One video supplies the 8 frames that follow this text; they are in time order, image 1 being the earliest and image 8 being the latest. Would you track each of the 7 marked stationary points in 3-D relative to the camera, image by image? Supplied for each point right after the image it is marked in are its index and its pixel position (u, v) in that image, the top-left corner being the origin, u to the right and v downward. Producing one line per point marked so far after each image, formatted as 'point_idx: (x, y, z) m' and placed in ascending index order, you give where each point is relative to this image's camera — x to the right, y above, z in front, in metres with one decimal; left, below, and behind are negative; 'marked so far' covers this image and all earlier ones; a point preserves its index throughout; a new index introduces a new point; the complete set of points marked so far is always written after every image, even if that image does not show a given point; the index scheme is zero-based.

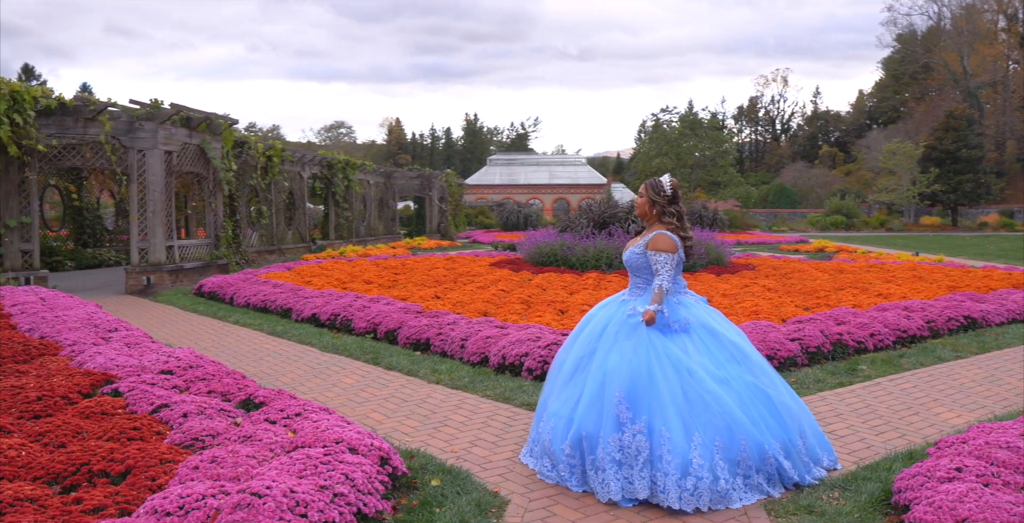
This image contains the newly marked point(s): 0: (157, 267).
0: (-4.8, -0.1, +11.2) m
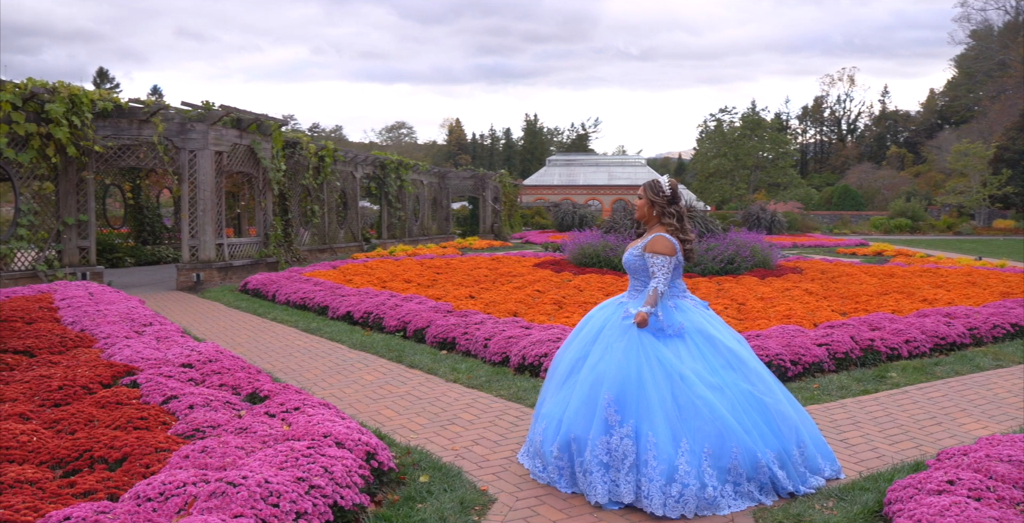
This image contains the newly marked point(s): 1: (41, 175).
0: (-4.3, 0.0, +11.6) m
1: (-5.5, +1.0, +9.7) m
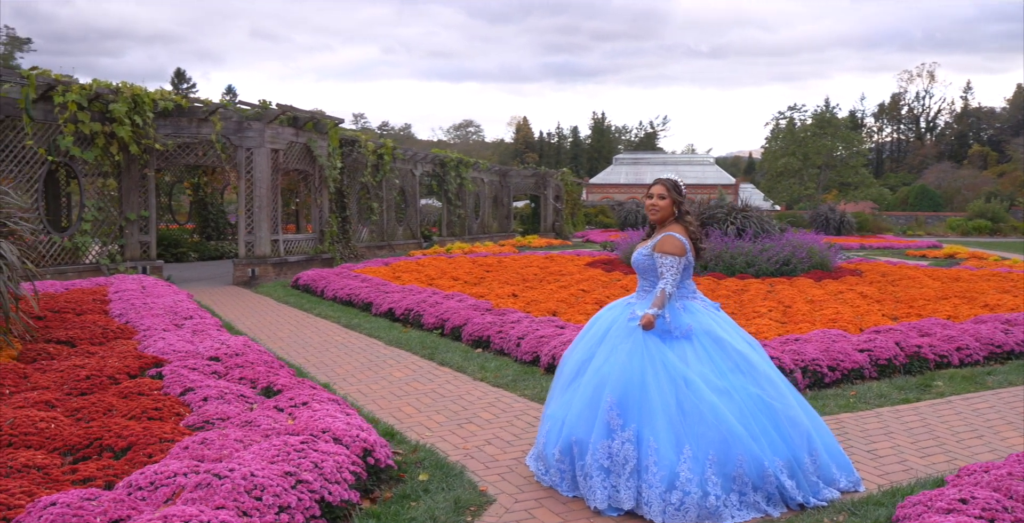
0: (-3.6, 0.0, +11.9) m
1: (-4.9, +1.1, +10.0) m
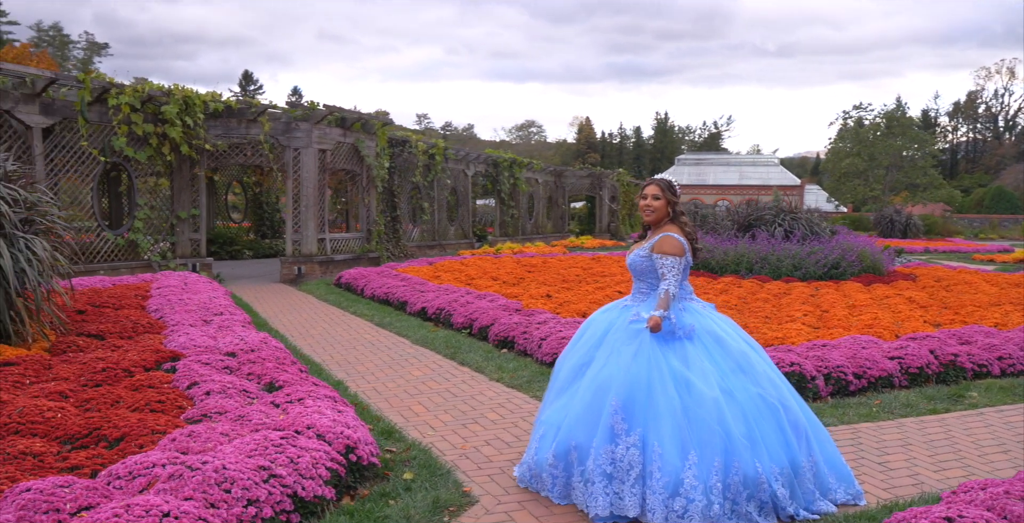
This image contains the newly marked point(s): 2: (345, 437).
0: (-3.0, +0.1, +12.1) m
1: (-4.4, +1.1, +10.4) m
2: (-0.6, -0.7, +3.1) m
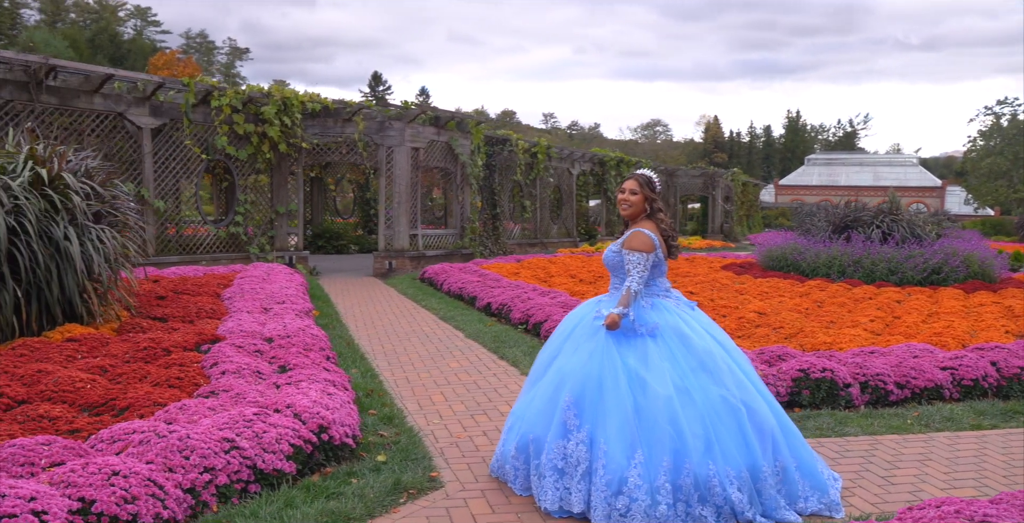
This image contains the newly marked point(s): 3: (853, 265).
0: (-1.7, +0.1, +12.5) m
1: (-3.4, +1.2, +11.1) m
2: (-0.8, -0.6, +3.3) m
3: (+4.3, 0.0, +10.4) m
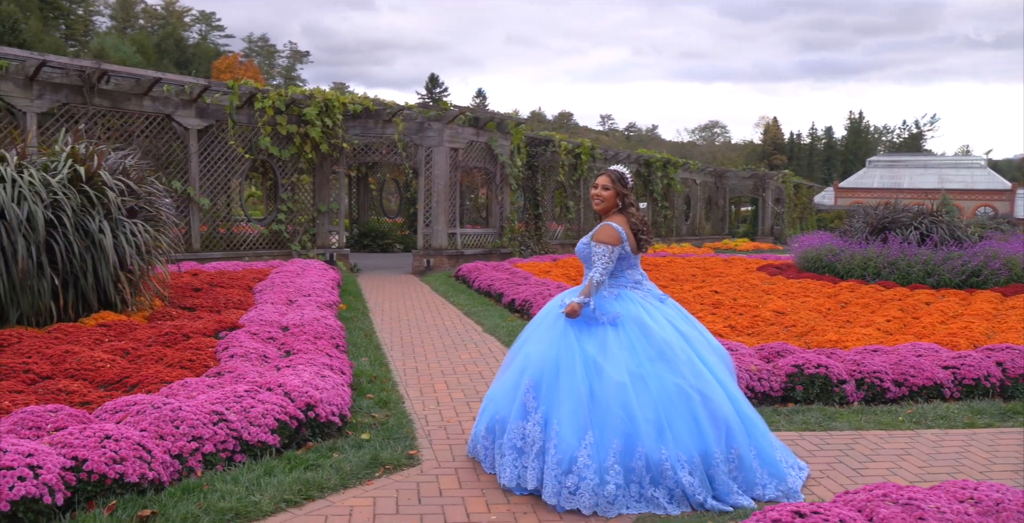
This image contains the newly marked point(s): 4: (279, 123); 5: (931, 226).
0: (-1.2, +0.2, +12.8) m
1: (-2.9, +1.3, +11.5) m
2: (-0.9, -0.6, +3.5) m
3: (+4.7, -0.1, +10.3) m
4: (-3.0, +1.8, +10.9) m
5: (+5.6, +0.5, +11.1) m
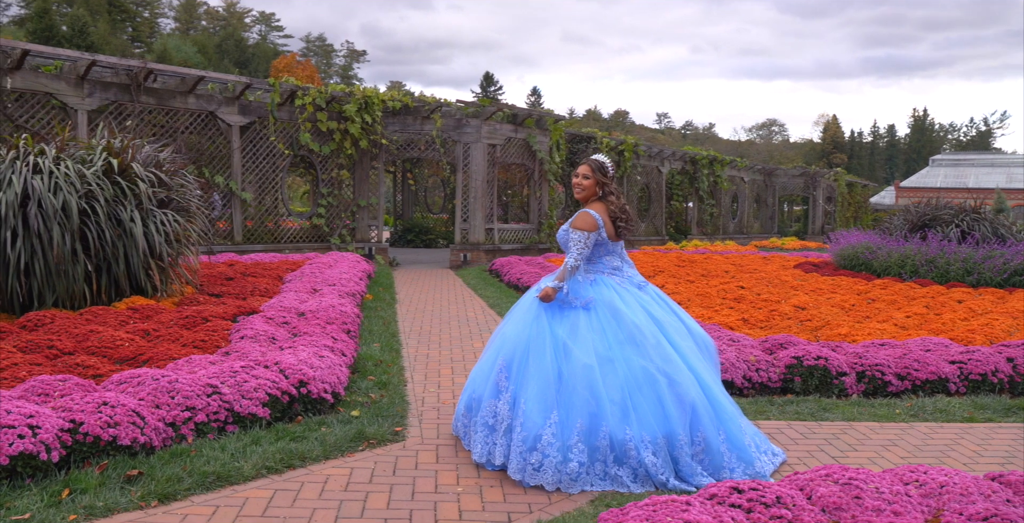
0: (-0.6, +0.2, +13.0) m
1: (-2.4, +1.4, +11.8) m
2: (-0.9, -0.5, +3.7) m
3: (+5.0, 0.0, +10.1) m
4: (-2.6, +1.9, +11.2) m
5: (+6.0, +0.5, +10.9) m
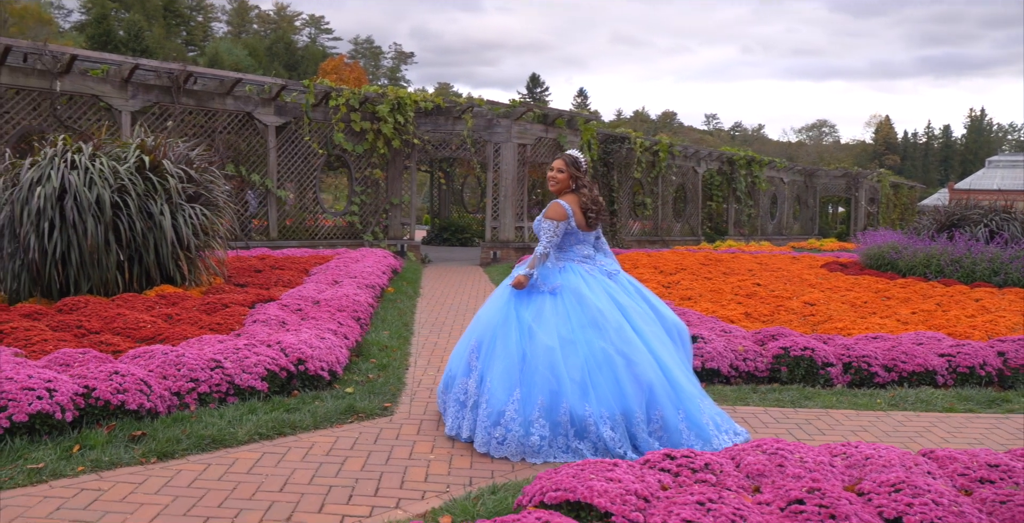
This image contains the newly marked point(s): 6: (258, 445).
0: (-0.1, +0.3, +13.3) m
1: (-2.0, +1.4, +12.2) m
2: (-1.0, -0.4, +4.0) m
3: (+5.3, 0.0, +10.1) m
4: (-2.2, +2.0, +11.6) m
5: (+6.4, +0.5, +10.8) m
6: (-1.0, -0.7, +3.3) m
